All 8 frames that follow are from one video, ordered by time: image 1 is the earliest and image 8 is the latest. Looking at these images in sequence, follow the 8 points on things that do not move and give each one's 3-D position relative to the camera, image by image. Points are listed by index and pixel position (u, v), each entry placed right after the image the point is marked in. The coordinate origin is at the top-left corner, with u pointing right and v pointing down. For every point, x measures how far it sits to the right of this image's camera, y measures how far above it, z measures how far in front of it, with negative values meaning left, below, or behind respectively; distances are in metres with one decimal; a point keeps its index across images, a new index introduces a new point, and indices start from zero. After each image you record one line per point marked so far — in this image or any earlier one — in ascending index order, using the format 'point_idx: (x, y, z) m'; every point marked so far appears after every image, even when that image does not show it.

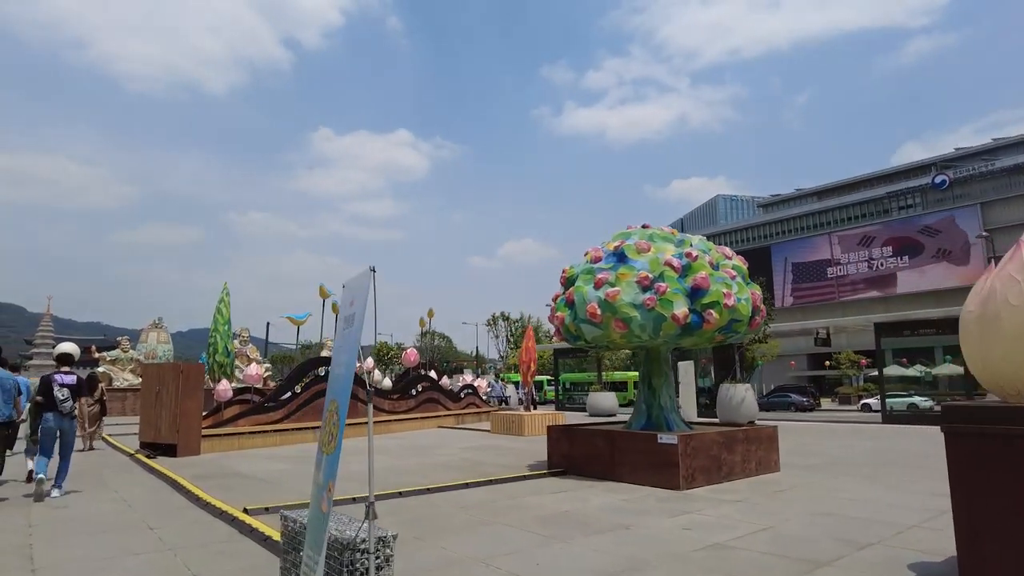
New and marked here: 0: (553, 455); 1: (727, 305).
0: (+0.7, -2.7, +10.1) m
1: (+3.2, -0.3, +9.2) m
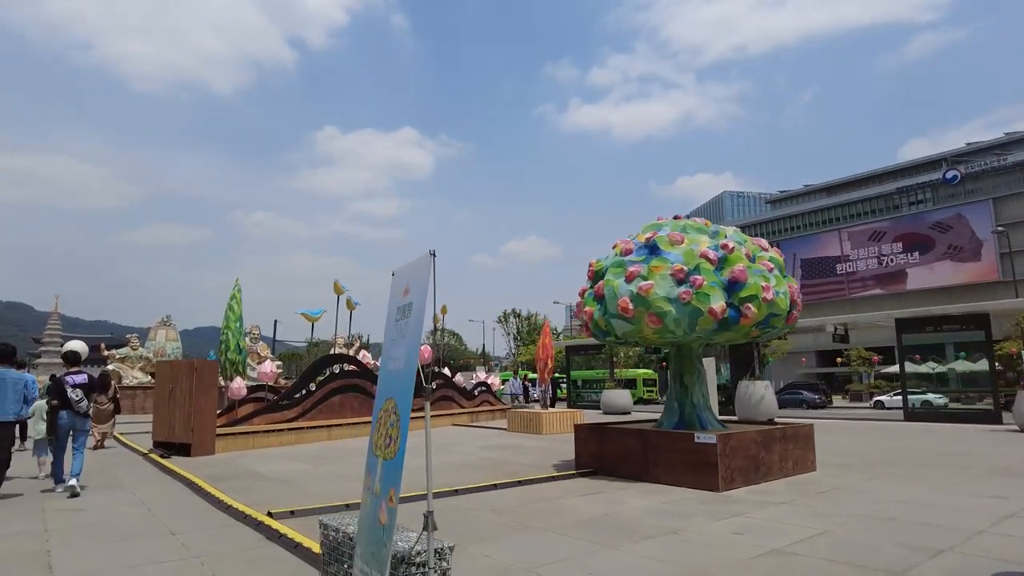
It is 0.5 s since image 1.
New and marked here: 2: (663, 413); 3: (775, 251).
0: (+1.1, -2.6, +9.7) m
1: (+3.6, -0.2, +8.8) m
2: (+2.4, -2.0, +9.8) m
3: (+4.1, +0.6, +9.6) m
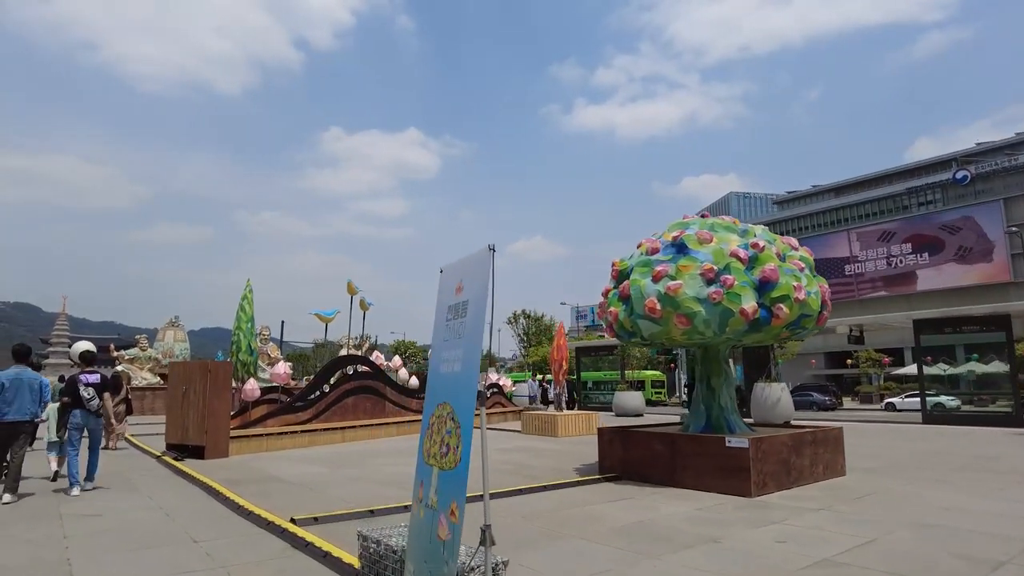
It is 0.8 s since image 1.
0: (+1.4, -2.6, +9.5) m
1: (+3.9, -0.2, +8.5) m
2: (+2.7, -2.0, +9.6) m
3: (+4.4, +0.6, +9.3) m
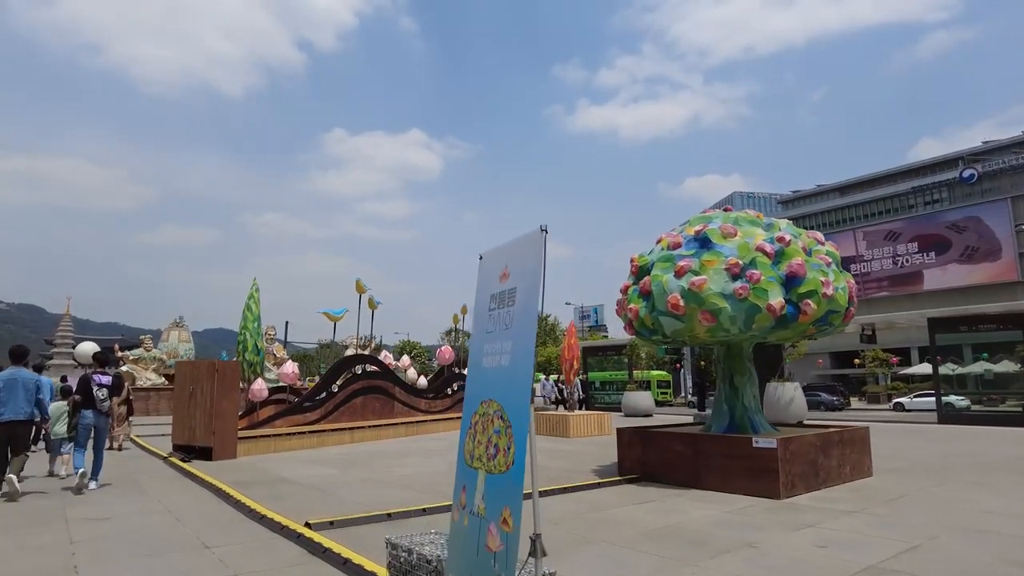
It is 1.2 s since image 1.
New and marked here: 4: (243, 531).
0: (+1.7, -2.6, +9.2) m
1: (+4.2, -0.1, +8.2) m
2: (+3.0, -1.9, +9.3) m
3: (+4.7, +0.6, +9.0) m
4: (-2.6, -2.3, +5.9) m
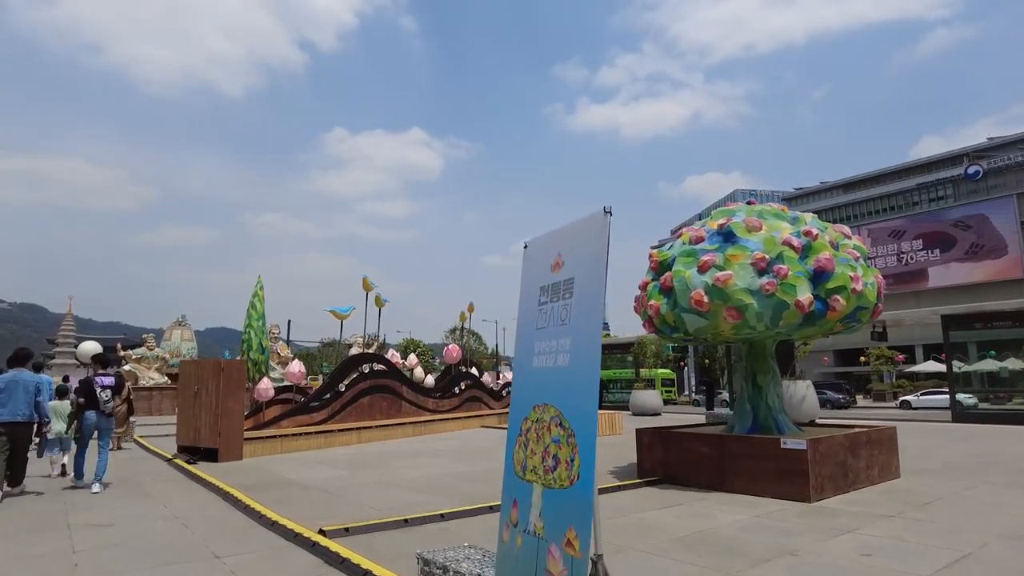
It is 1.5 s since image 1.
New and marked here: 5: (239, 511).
0: (+1.9, -2.5, +8.9) m
1: (+4.4, 0.0, +7.9) m
2: (+3.2, -1.9, +9.0) m
3: (+4.9, +0.7, +8.7) m
4: (-2.3, -2.3, +5.6) m
5: (-3.0, -2.4, +6.8) m
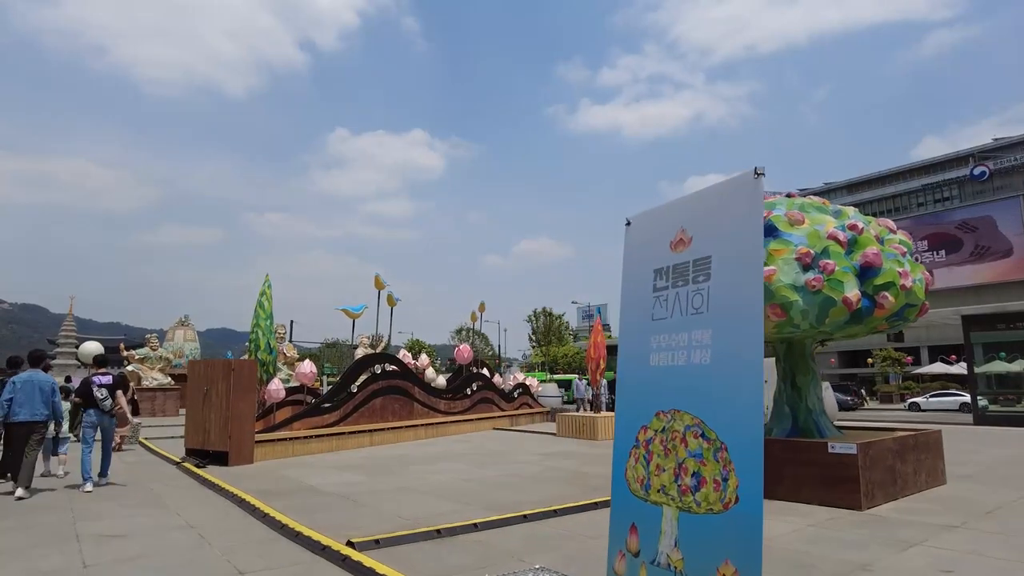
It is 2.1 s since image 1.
0: (+2.3, -2.5, +8.5) m
1: (+4.8, 0.0, +7.5) m
2: (+3.6, -1.8, +8.6) m
3: (+5.3, +0.7, +8.3) m
4: (-2.0, -2.2, +5.2) m
5: (-2.6, -2.4, +6.4) m
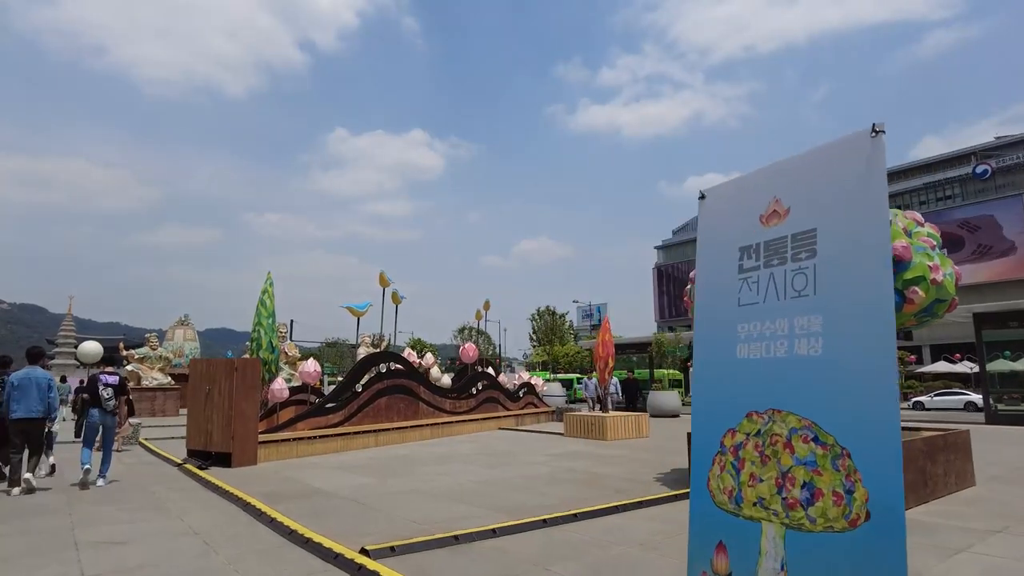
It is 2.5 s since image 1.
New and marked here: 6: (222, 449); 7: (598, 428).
0: (+2.5, -2.4, +8.2) m
1: (+4.9, +0.1, +7.3) m
2: (+3.8, -1.8, +8.3) m
3: (+5.4, +0.8, +8.0) m
4: (-1.8, -2.2, +4.9) m
5: (-2.4, -2.3, +6.1) m
6: (-4.9, -2.7, +10.4) m
7: (+2.1, -3.4, +15.1) m
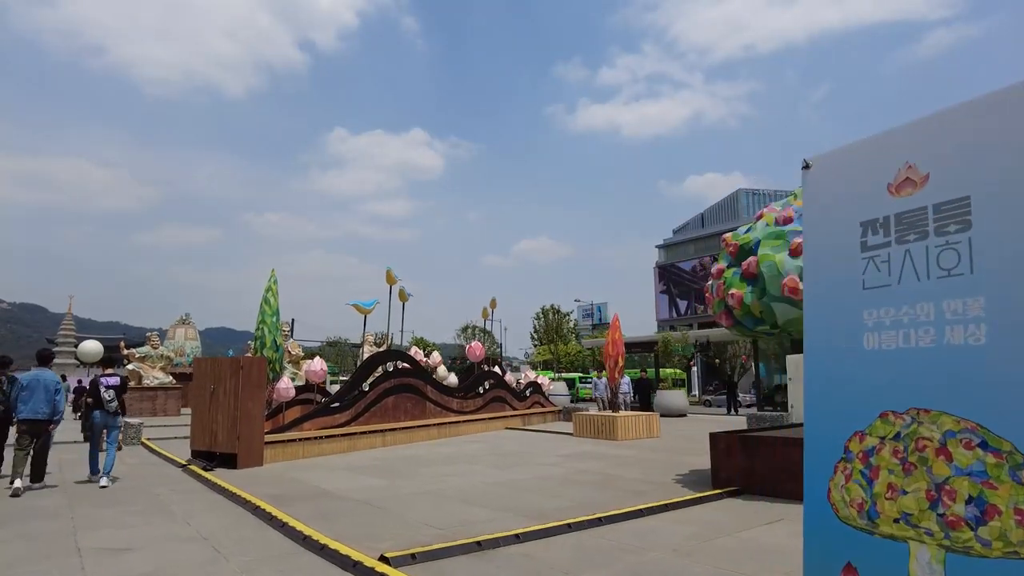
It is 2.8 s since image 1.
0: (+2.7, -2.3, +8.0) m
1: (+5.2, +0.1, +7.0) m
2: (+4.0, -1.7, +8.0) m
3: (+5.6, +0.9, +7.8) m
4: (-1.6, -2.1, +4.7) m
5: (-2.2, -2.3, +5.8) m
6: (-4.6, -2.6, +10.1) m
7: (+2.3, -3.3, +14.8) m
